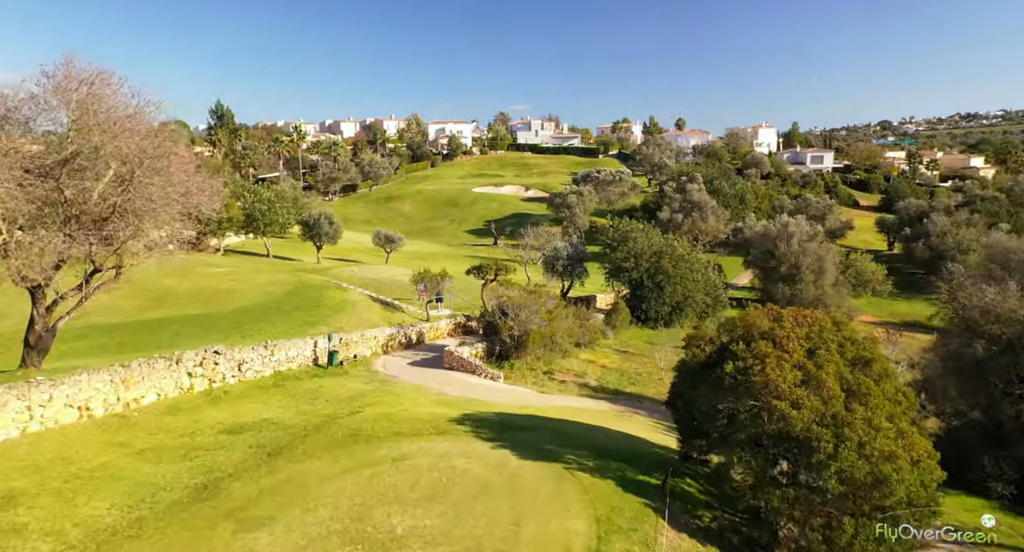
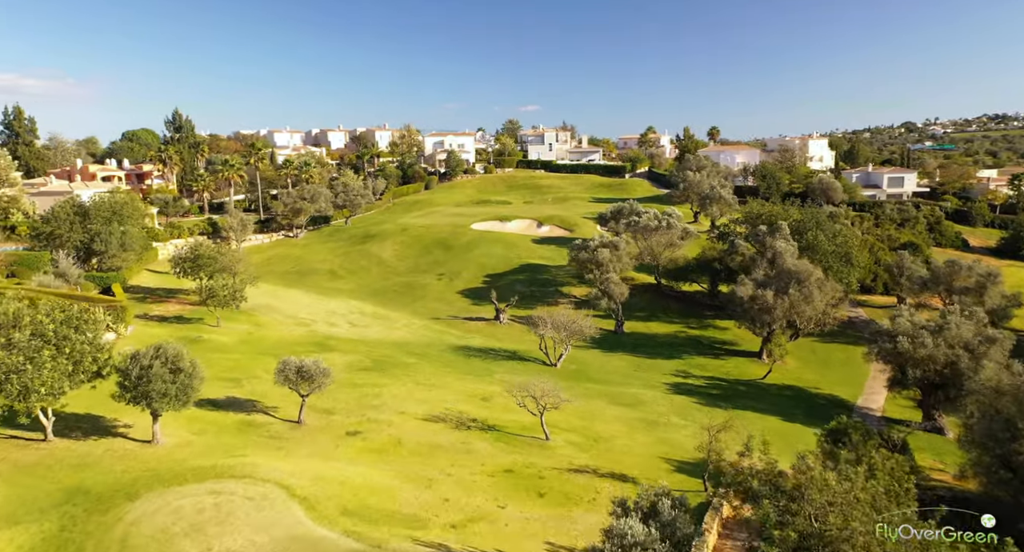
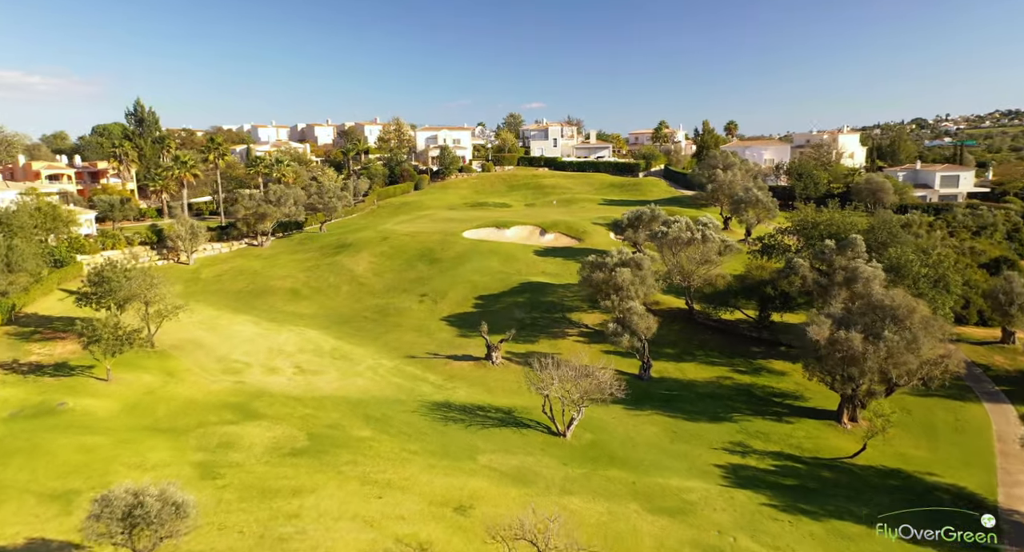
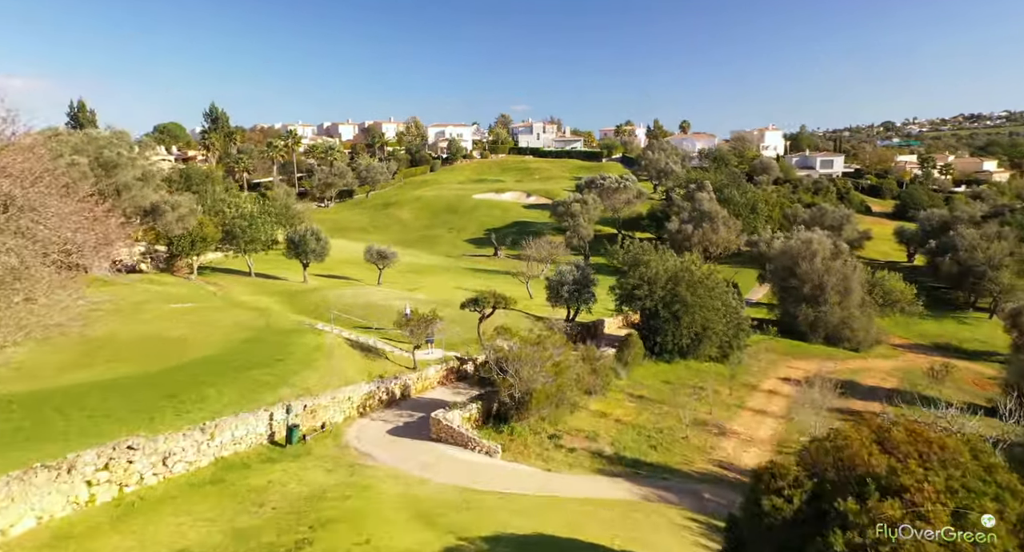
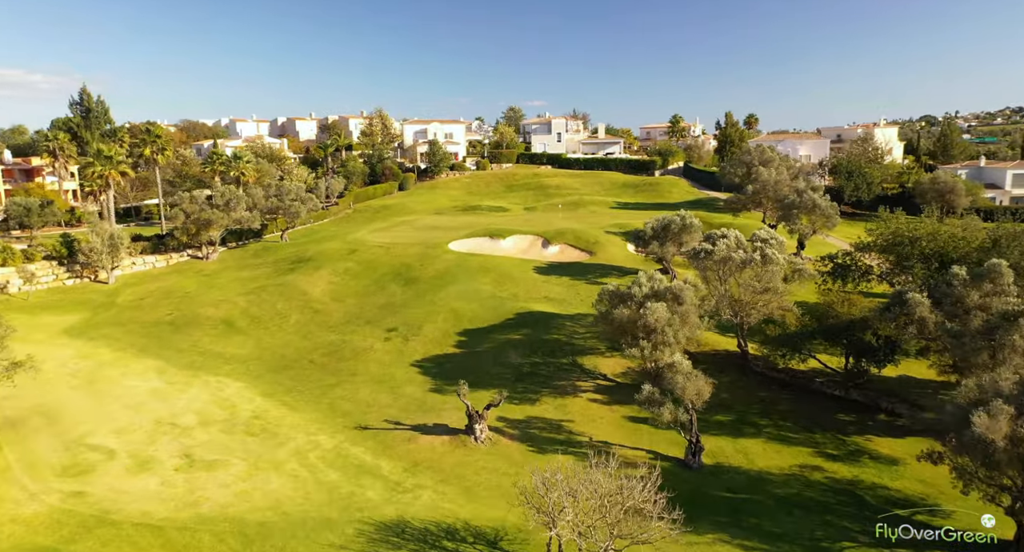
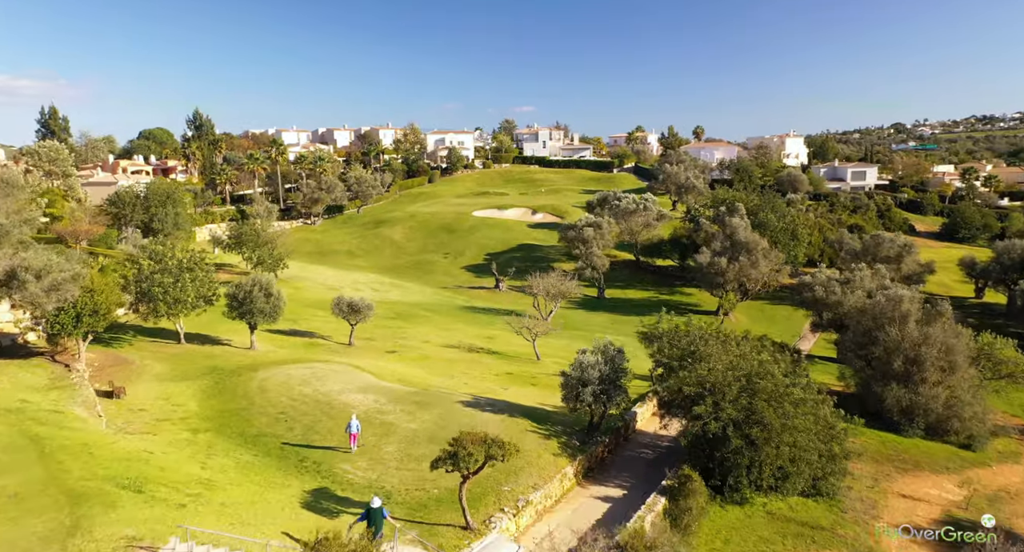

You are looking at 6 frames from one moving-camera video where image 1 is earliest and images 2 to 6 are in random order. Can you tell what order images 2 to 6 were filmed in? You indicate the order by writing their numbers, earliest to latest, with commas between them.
4, 6, 2, 3, 5
